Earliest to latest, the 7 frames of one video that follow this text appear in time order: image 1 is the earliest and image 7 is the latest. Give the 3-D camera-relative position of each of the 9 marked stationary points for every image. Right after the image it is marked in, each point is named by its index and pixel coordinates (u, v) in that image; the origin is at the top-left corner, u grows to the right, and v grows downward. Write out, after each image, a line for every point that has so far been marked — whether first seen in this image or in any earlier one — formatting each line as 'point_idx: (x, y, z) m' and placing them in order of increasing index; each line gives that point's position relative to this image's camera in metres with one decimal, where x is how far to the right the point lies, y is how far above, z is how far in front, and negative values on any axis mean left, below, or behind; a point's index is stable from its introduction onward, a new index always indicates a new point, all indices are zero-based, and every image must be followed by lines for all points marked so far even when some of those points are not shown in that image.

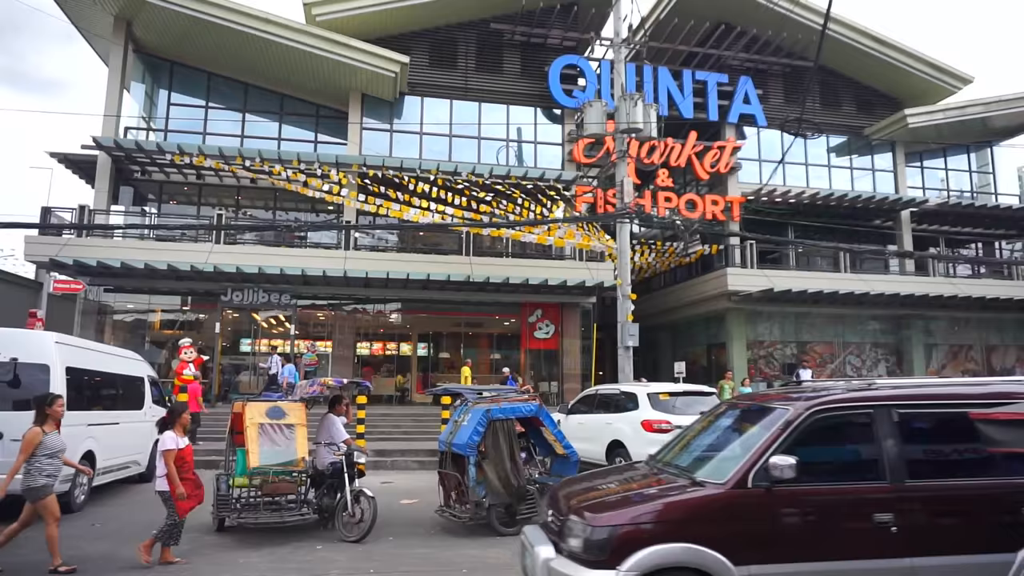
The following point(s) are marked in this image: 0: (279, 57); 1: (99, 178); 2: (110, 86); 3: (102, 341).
0: (-6.4, +6.3, +19.7) m
1: (-11.3, +2.9, +19.3) m
2: (-11.0, +5.4, +19.3) m
3: (-11.0, -1.4, +19.0) m
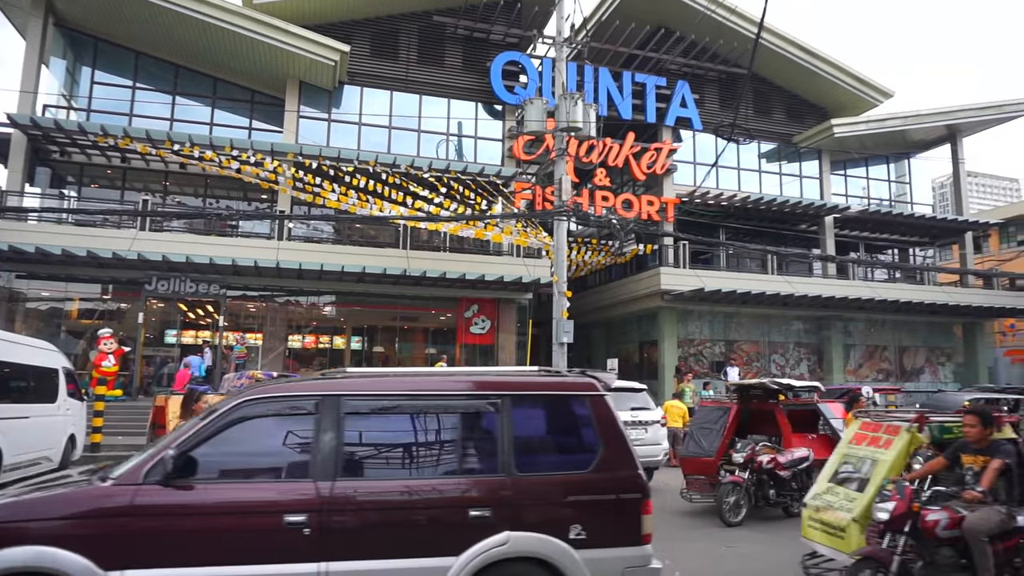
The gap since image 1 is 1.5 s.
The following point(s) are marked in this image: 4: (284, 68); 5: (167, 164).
0: (-7.6, +6.6, +18.9) m
1: (-12.5, +3.3, +18.1) m
2: (-12.1, +5.8, +18.1) m
3: (-12.3, -1.1, +17.8) m
4: (-5.9, +6.0, +19.7) m
5: (-9.3, +3.4, +19.8) m
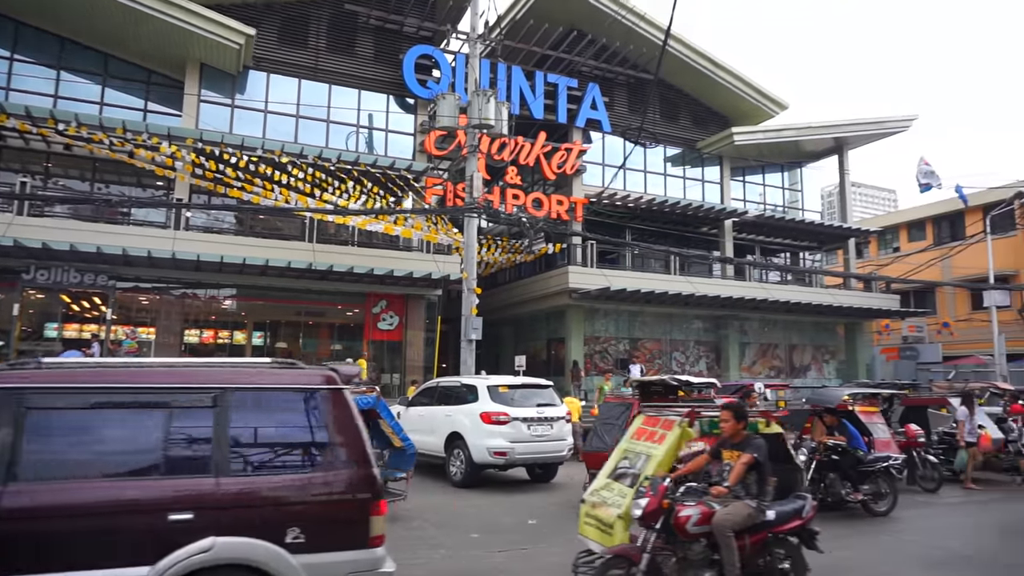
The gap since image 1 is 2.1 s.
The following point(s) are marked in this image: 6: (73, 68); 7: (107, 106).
0: (-10.2, +6.8, +17.6) m
1: (-15.0, +3.6, +16.3) m
2: (-14.6, +6.1, +16.3) m
3: (-14.9, -0.8, +16.0) m
4: (-8.6, +6.2, +18.6) m
5: (-12.1, +3.7, +18.4) m
6: (-11.7, +5.8, +18.7) m
7: (-10.9, +4.8, +18.9) m
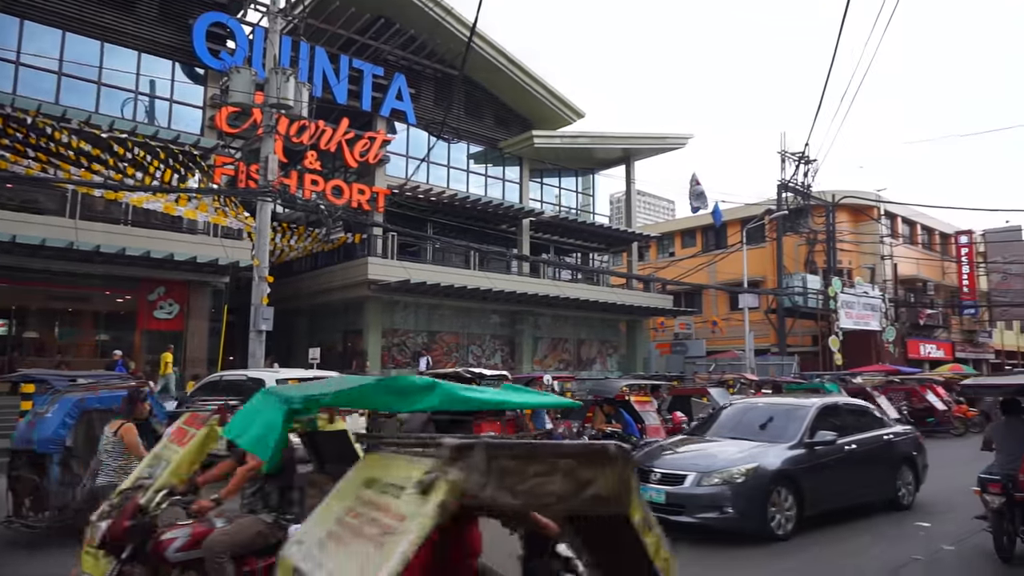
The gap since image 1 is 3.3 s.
0: (-15.1, +7.4, +13.7) m
1: (-19.5, +4.4, +11.1) m
2: (-19.0, +6.8, +11.2) m
3: (-19.4, 0.0, +10.9) m
4: (-13.9, +6.8, +15.1) m
5: (-17.2, +4.4, +13.9) m
6: (-16.9, +6.4, +14.4) m
7: (-16.1, +5.4, +14.8) m
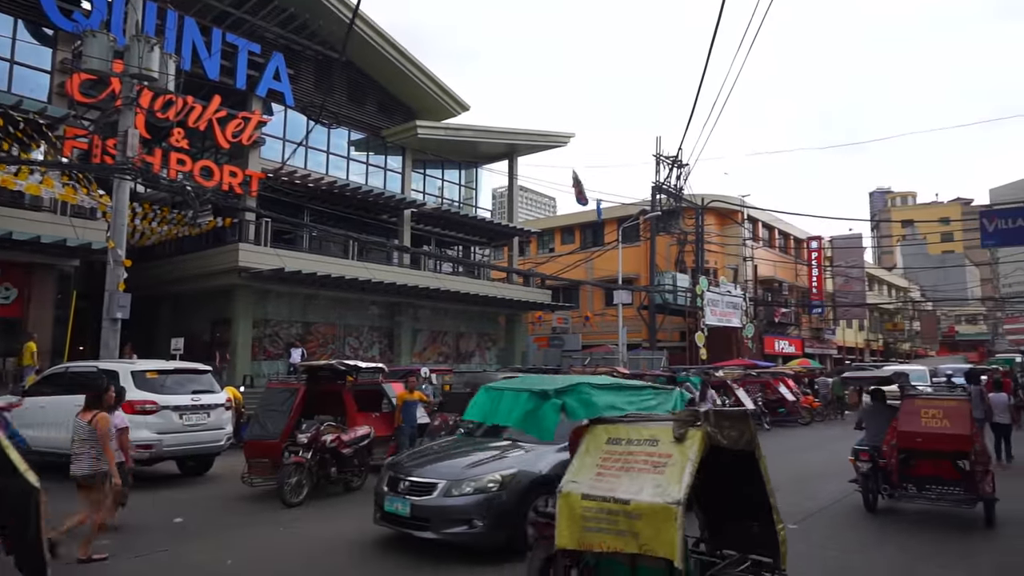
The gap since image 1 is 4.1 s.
0: (-17.0, +7.9, +10.6) m
1: (-21.0, +4.9, +7.3) m
2: (-20.5, +7.4, +7.5) m
3: (-21.0, +0.5, +7.2) m
4: (-16.0, +7.3, +12.2) m
5: (-19.2, +4.9, +10.5) m
6: (-18.9, +7.0, +11.0) m
7: (-18.3, +6.0, +11.5) m
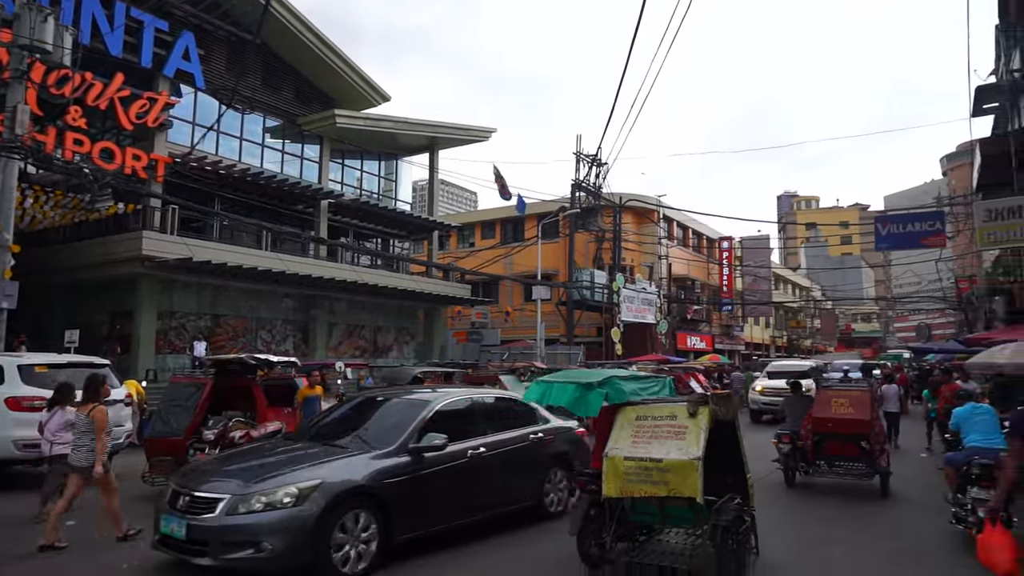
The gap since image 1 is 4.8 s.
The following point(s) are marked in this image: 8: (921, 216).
0: (-17.9, +8.3, +8.3) m
1: (-21.5, +5.3, +4.6) m
2: (-21.0, +7.7, +4.8) m
3: (-21.6, +0.9, +4.5) m
4: (-17.2, +7.7, +9.9) m
5: (-20.2, +5.3, +7.9) m
6: (-19.9, +7.4, +8.4) m
7: (-19.3, +6.4, +9.0) m
8: (+8.2, +1.4, +14.5) m
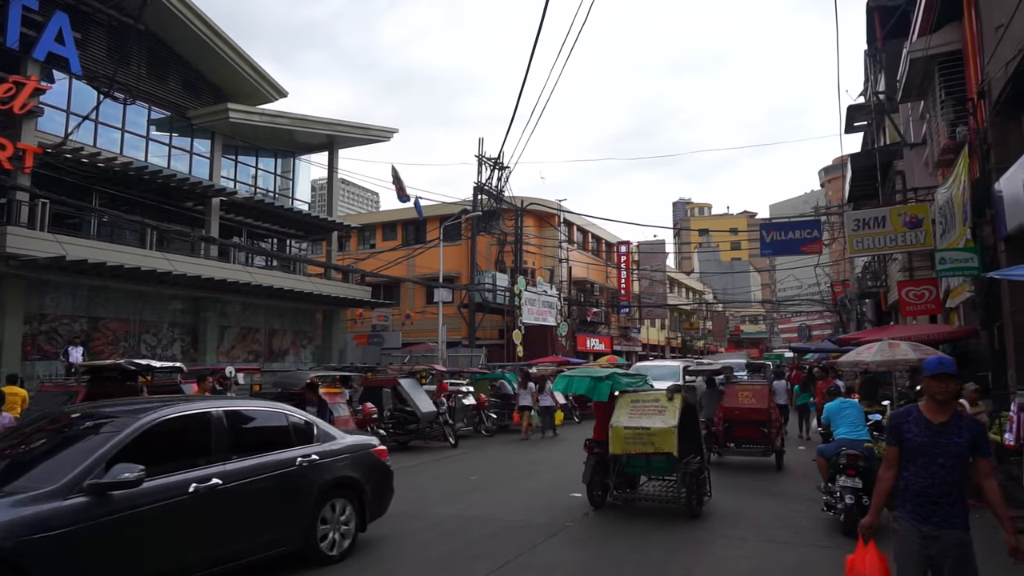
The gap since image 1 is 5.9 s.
0: (-18.9, +8.4, +5.2) m
1: (-22.0, +5.4, +1.0) m
2: (-21.5, +7.9, +1.3) m
3: (-22.0, +1.0, +0.9) m
4: (-18.3, +7.7, +6.9) m
5: (-21.1, +5.4, +4.5) m
6: (-20.8, +7.5, +5.1) m
7: (-20.4, +6.5, +5.7) m
8: (+6.1, +1.4, +14.9) m
